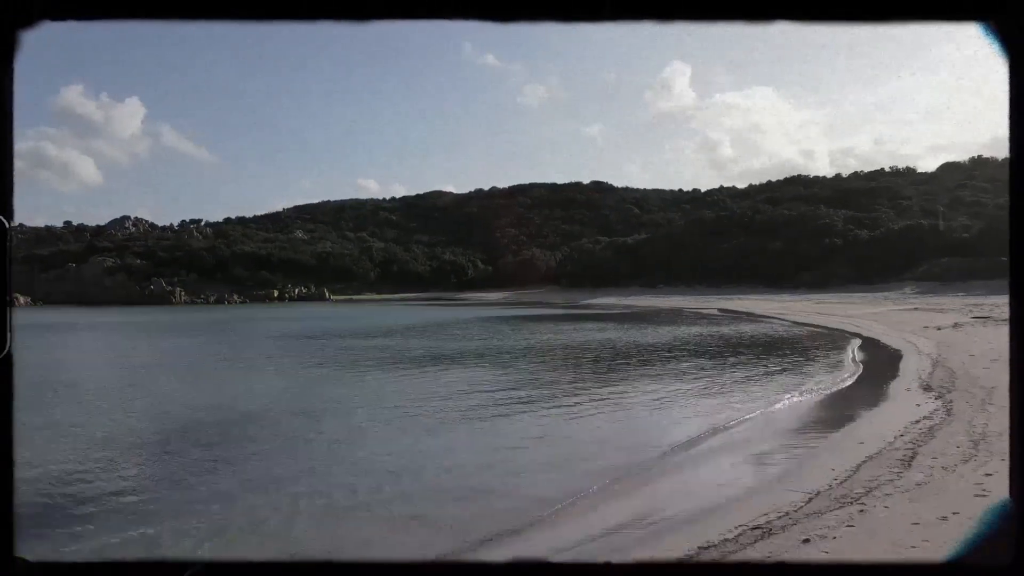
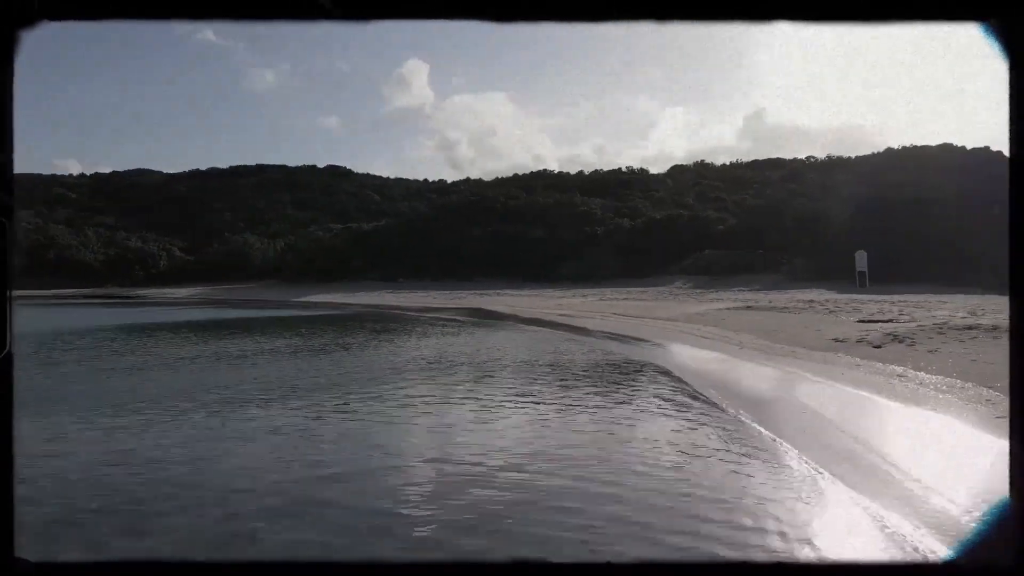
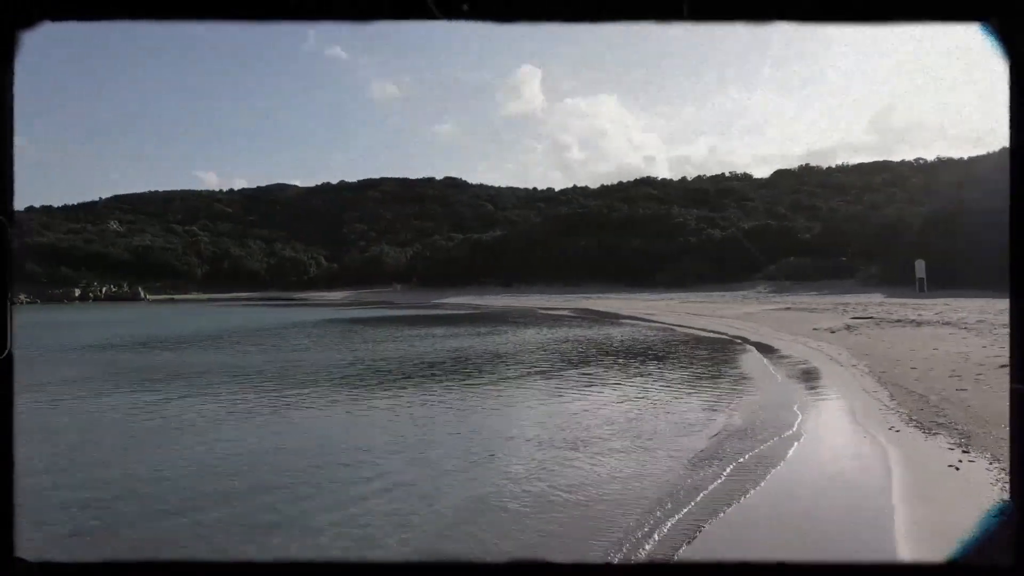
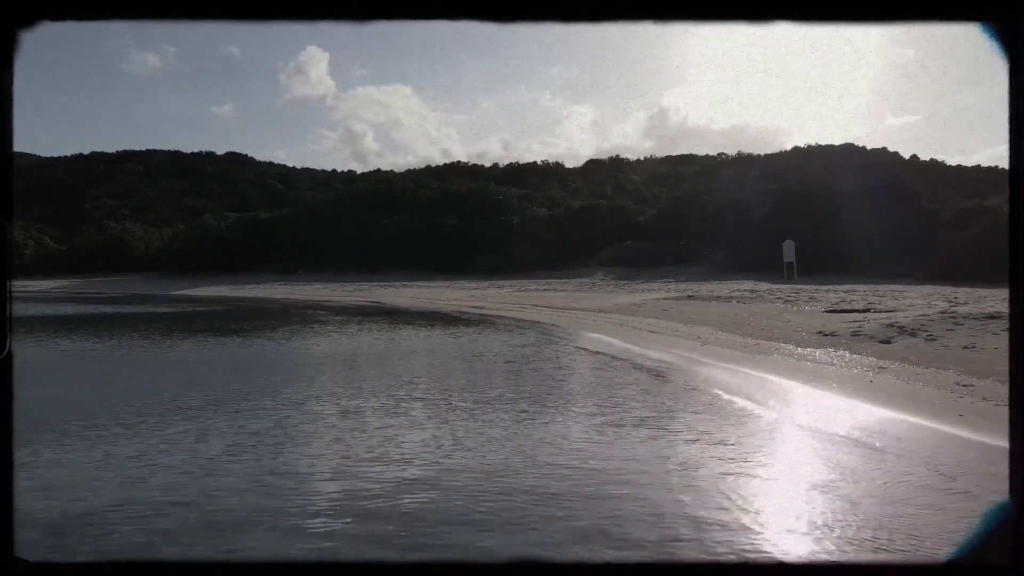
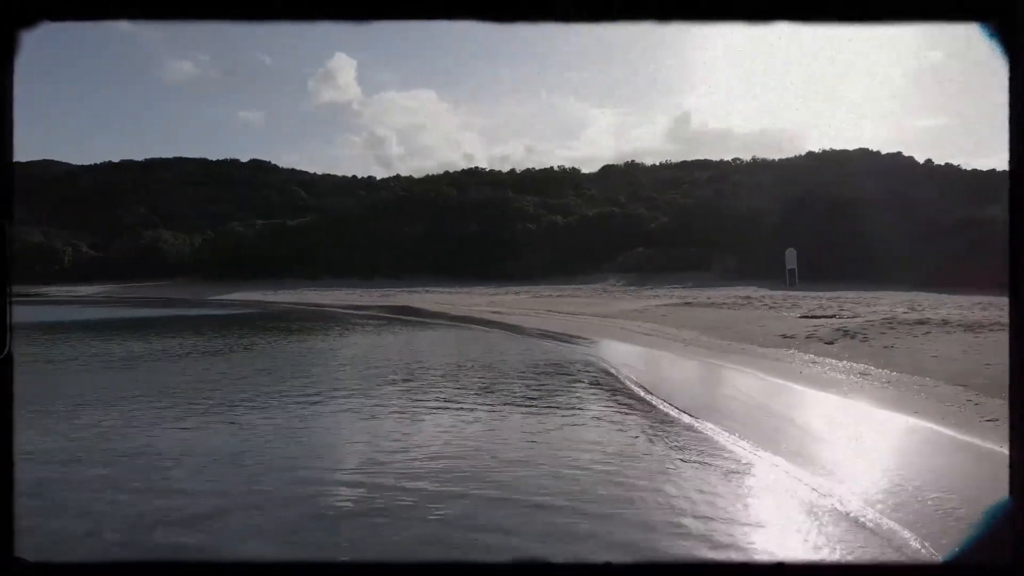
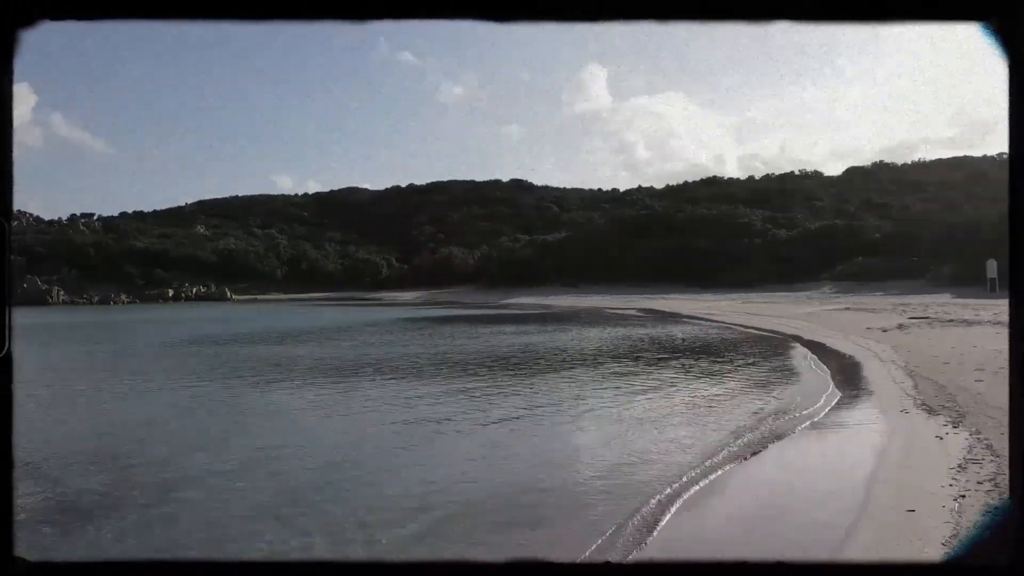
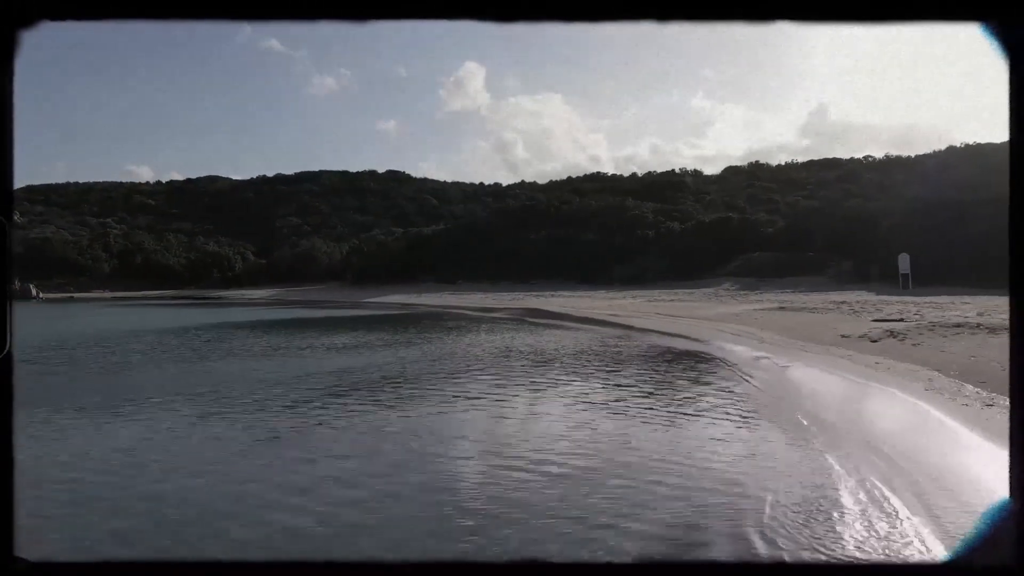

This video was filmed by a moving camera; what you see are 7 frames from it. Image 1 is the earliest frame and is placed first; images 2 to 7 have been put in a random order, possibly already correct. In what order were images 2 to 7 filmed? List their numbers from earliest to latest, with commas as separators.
6, 3, 7, 2, 5, 4
